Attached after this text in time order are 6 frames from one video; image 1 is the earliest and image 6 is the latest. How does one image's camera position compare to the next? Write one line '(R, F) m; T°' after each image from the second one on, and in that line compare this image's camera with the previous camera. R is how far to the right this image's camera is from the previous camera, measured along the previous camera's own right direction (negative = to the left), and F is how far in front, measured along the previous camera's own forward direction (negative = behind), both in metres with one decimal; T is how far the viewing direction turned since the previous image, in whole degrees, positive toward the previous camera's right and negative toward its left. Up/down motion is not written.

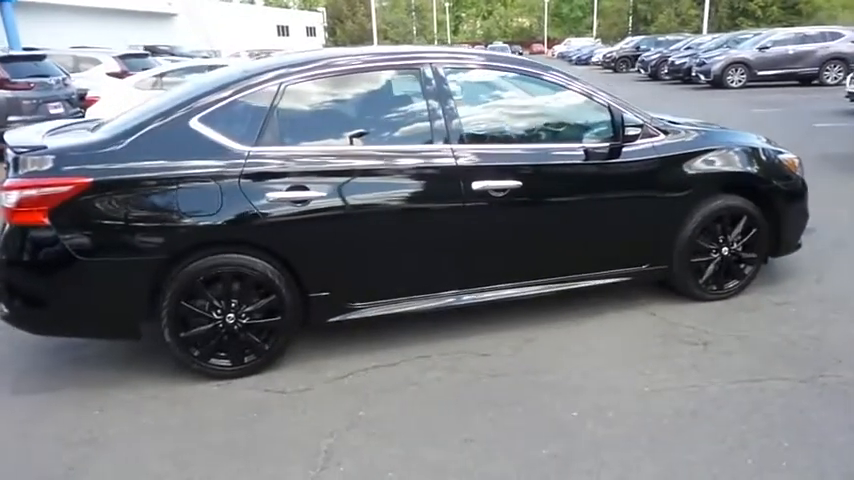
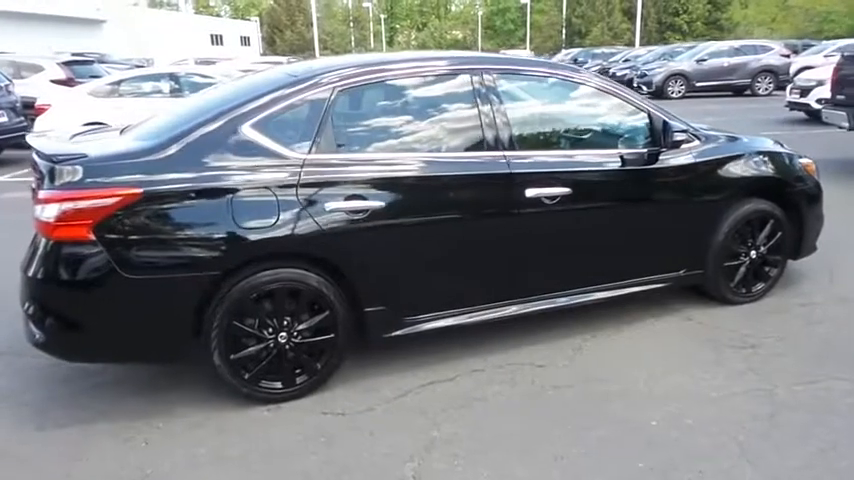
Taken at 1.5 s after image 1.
(-0.7, +0.2) m; +6°
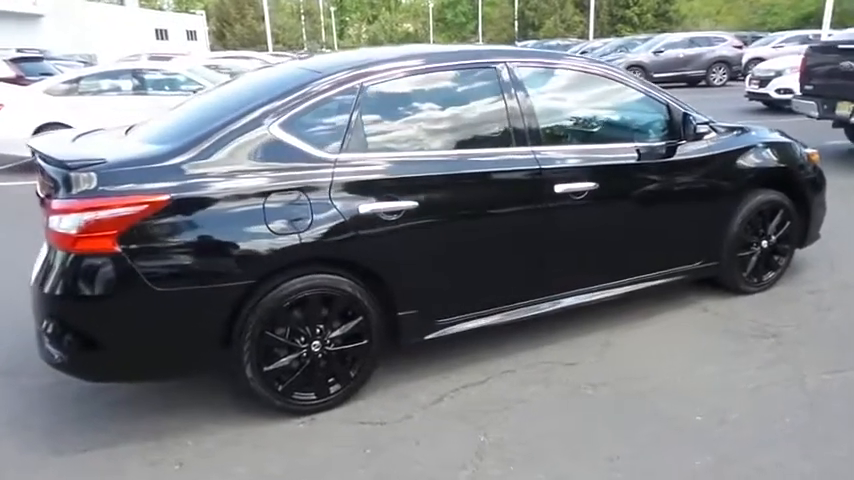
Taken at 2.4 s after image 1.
(-0.4, +0.1) m; +4°
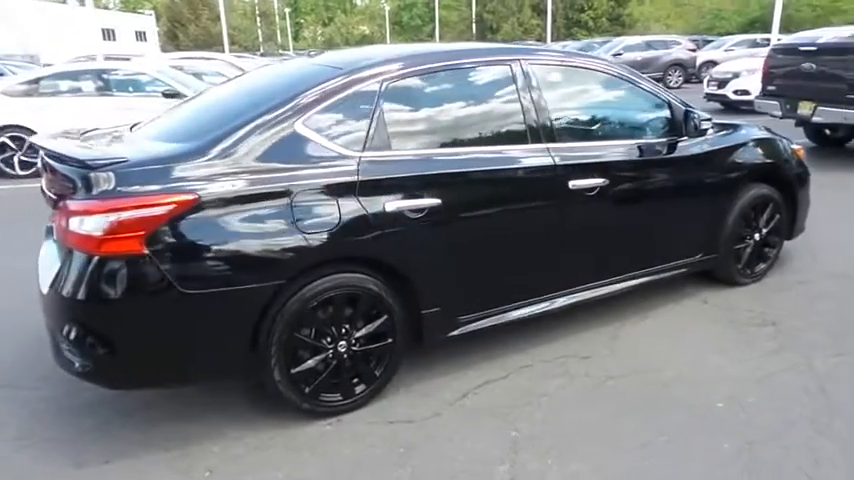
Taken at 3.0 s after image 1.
(-0.3, 0.0) m; +4°
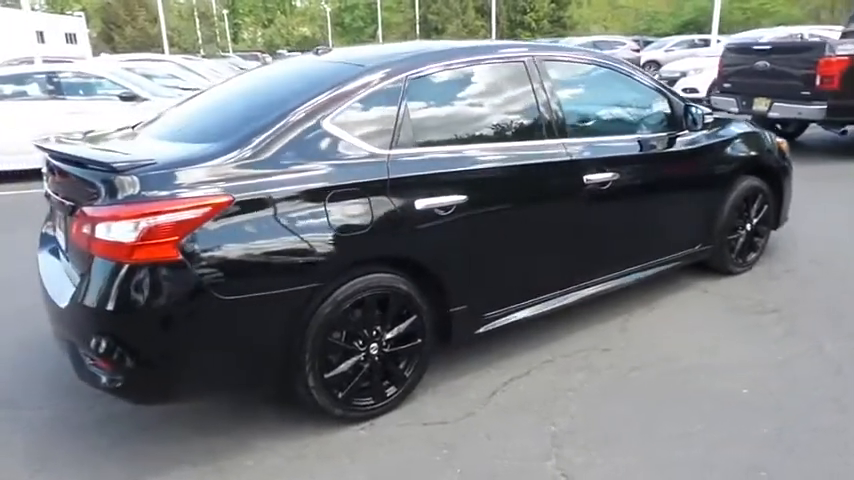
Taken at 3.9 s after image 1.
(-0.4, +0.1) m; +5°
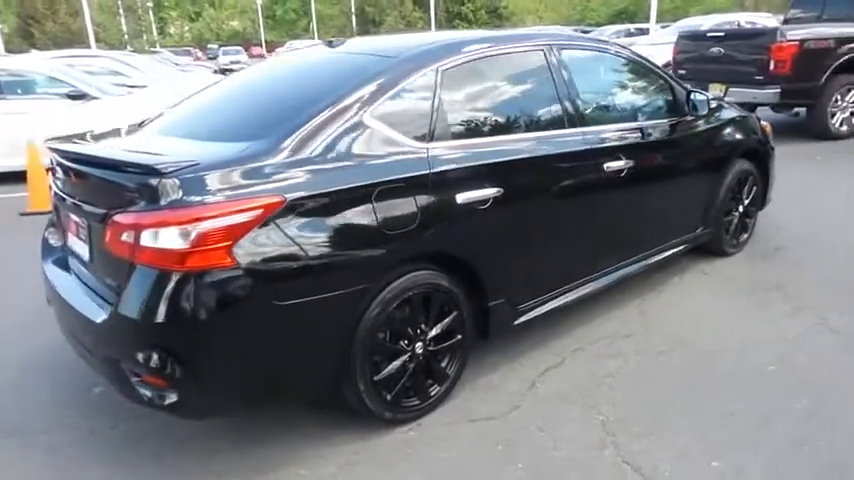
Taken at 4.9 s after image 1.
(-0.5, +0.1) m; +5°
